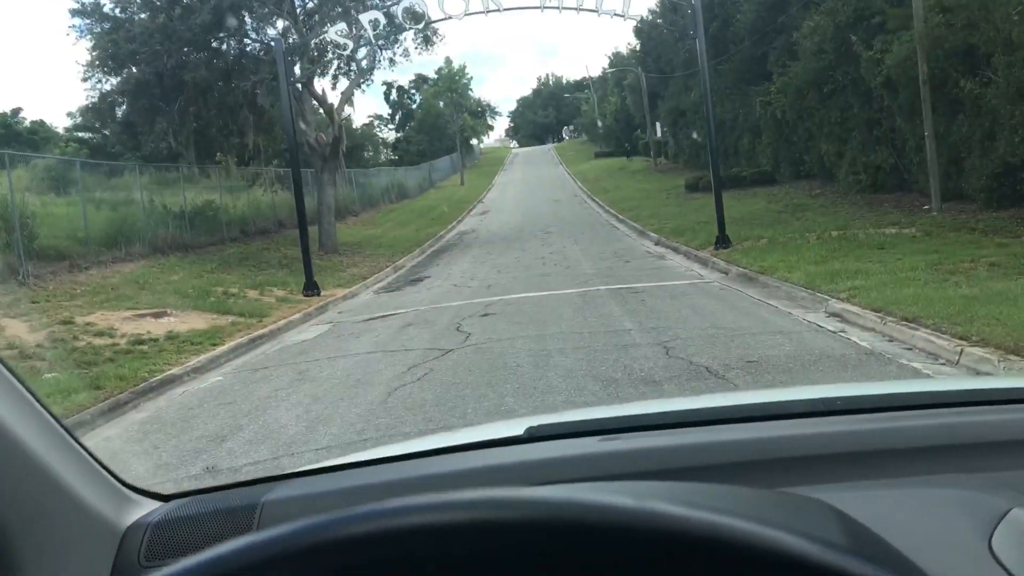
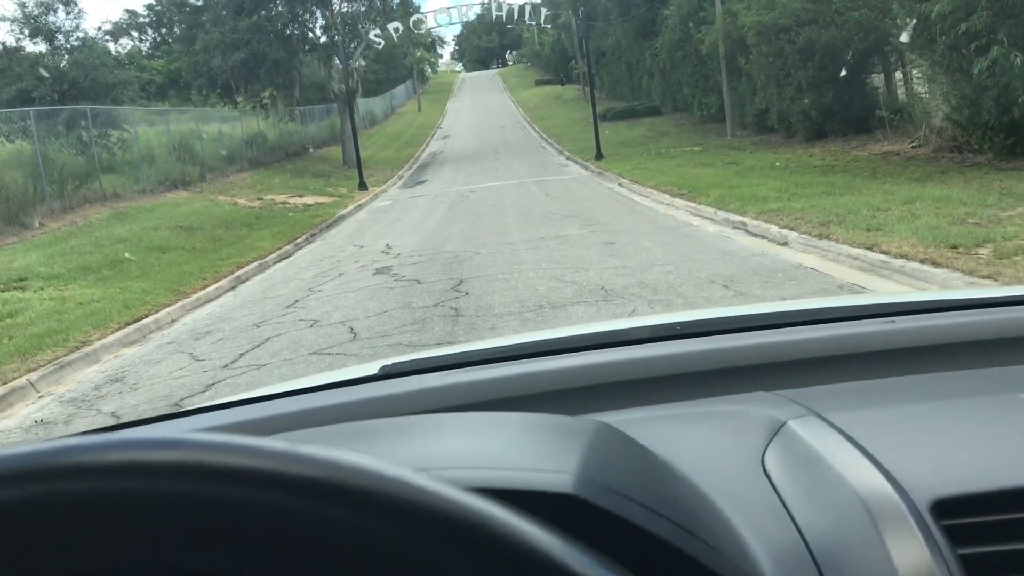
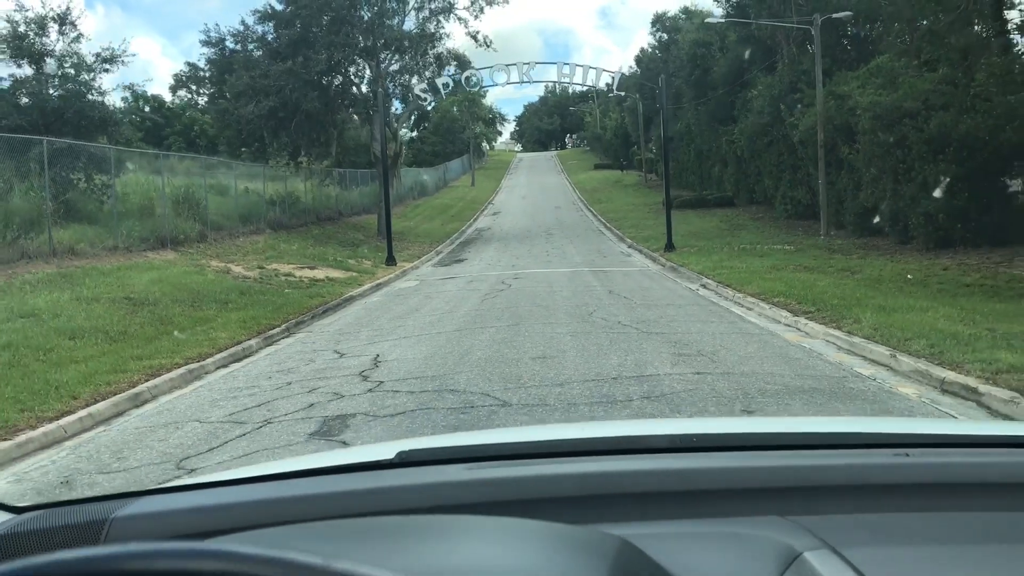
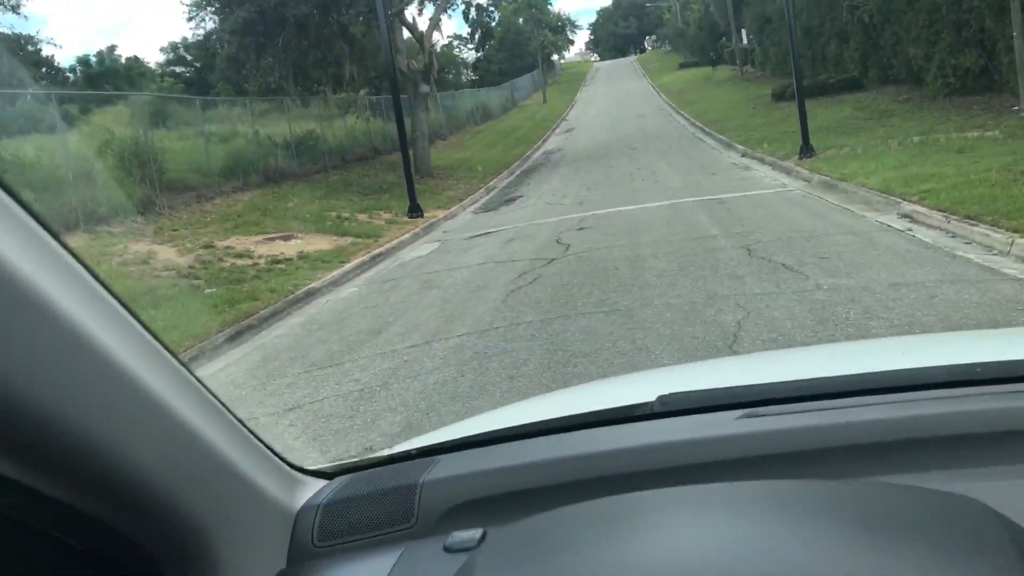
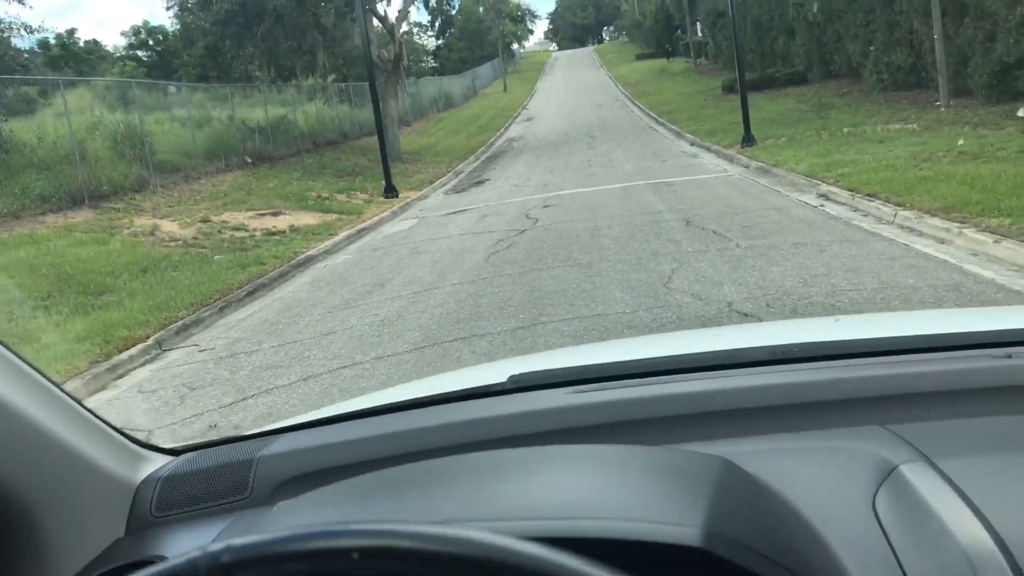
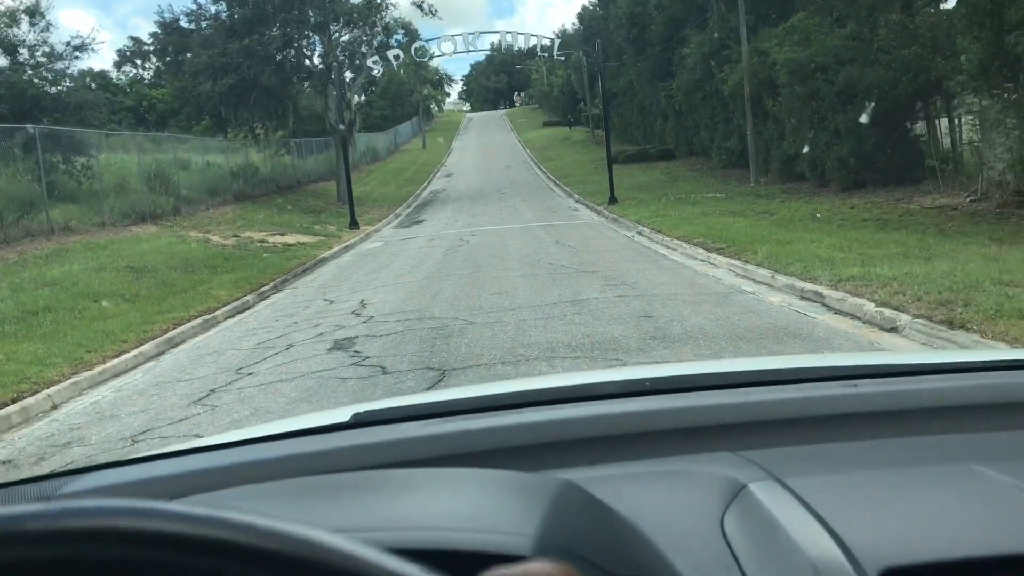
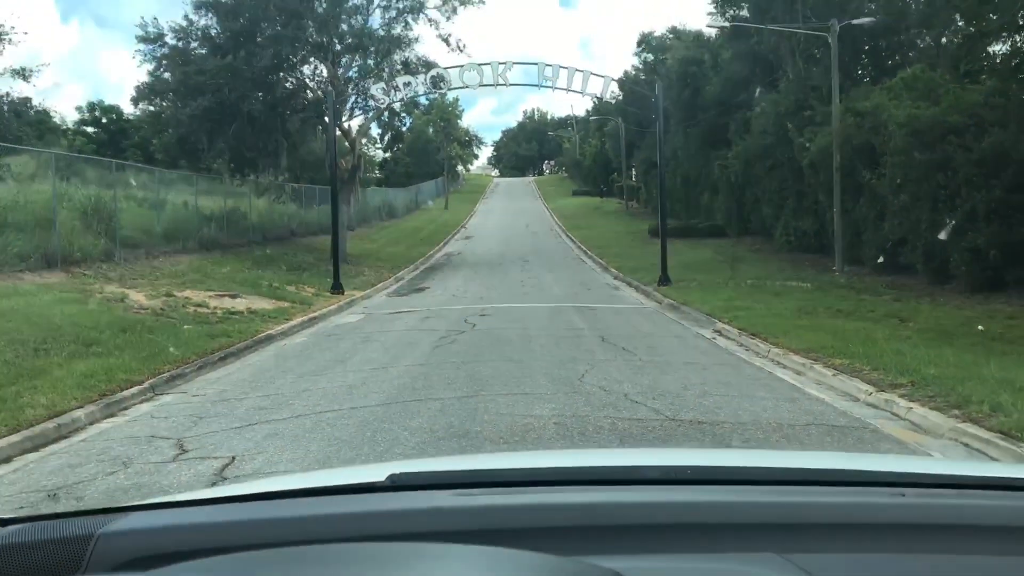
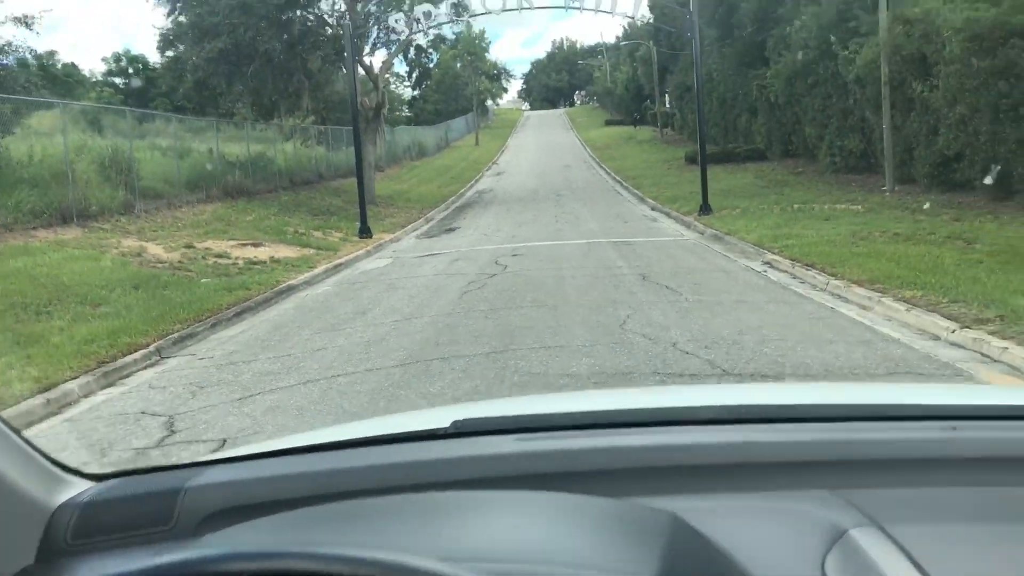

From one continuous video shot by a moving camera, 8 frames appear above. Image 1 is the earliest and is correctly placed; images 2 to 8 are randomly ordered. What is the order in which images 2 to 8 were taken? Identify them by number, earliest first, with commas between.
4, 5, 8, 7, 3, 6, 2
